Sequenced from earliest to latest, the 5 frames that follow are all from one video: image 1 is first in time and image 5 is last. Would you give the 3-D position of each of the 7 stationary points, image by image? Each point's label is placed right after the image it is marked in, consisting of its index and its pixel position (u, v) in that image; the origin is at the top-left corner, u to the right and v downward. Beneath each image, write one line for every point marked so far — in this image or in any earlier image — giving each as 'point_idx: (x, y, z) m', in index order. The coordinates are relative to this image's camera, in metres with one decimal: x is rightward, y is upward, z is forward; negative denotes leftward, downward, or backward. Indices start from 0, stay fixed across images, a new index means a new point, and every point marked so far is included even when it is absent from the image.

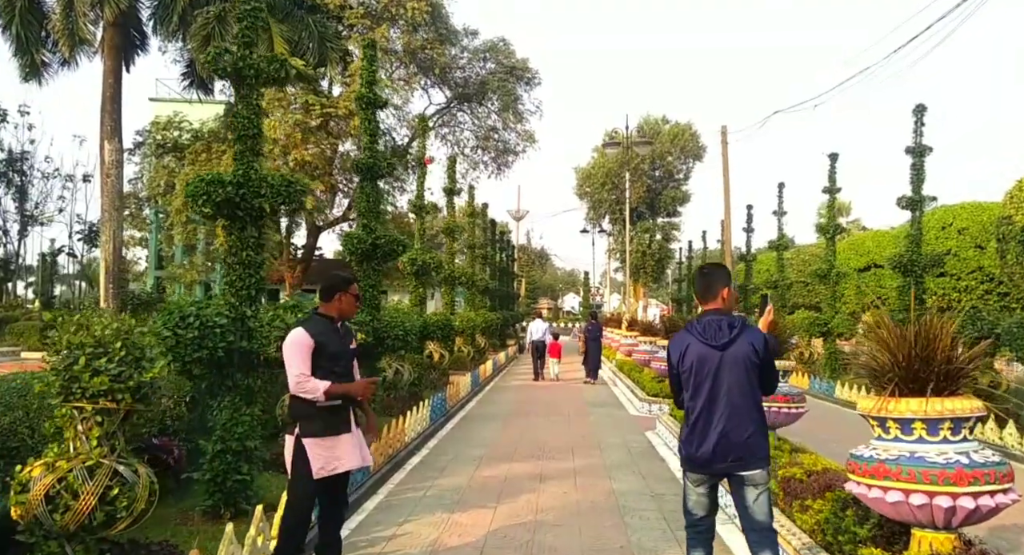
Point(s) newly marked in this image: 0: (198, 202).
0: (-2.5, +0.6, +6.0) m
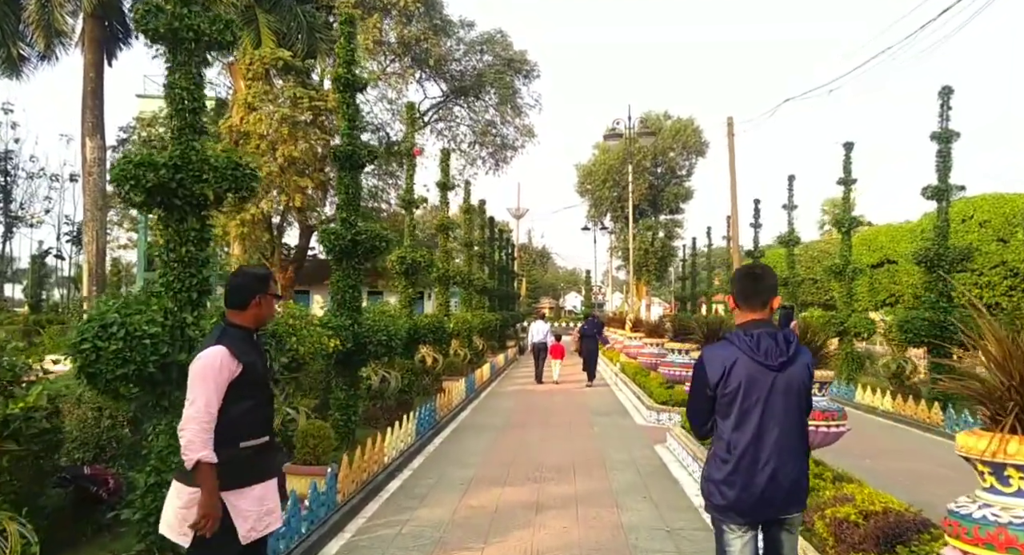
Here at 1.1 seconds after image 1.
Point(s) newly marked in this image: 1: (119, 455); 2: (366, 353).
0: (-2.6, +0.6, +5.1) m
1: (-3.1, -1.4, +6.0) m
2: (-1.8, -1.0, +9.5) m
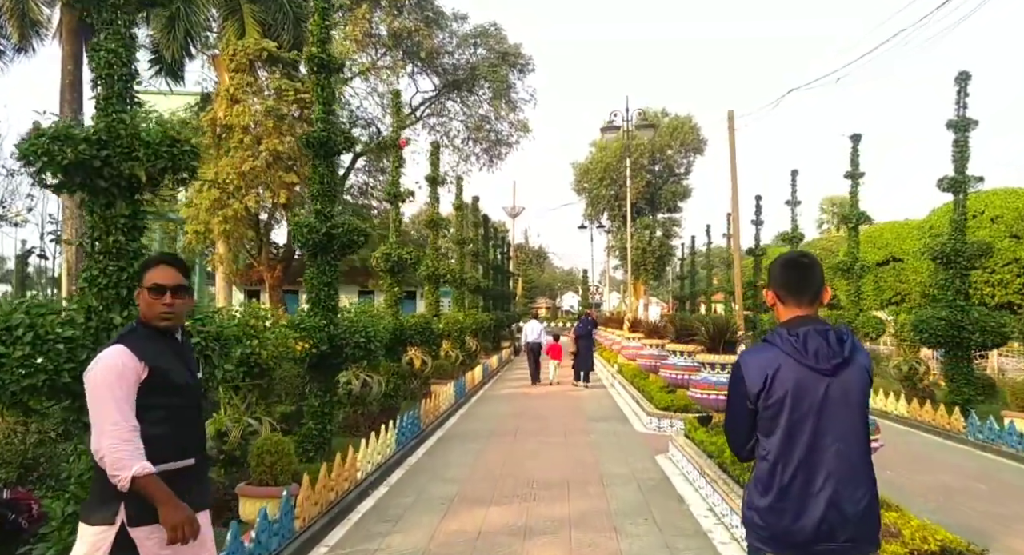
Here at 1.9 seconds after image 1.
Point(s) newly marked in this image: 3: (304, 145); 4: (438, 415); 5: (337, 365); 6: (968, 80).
0: (-2.7, +0.6, +4.3) m
1: (-3.2, -1.4, +5.3) m
2: (-2.0, -0.9, +8.8) m
3: (-2.4, +1.6, +8.9) m
4: (-1.1, -2.0, +11.2) m
5: (-2.0, -1.0, +8.8) m
6: (+7.1, +3.1, +11.9) m
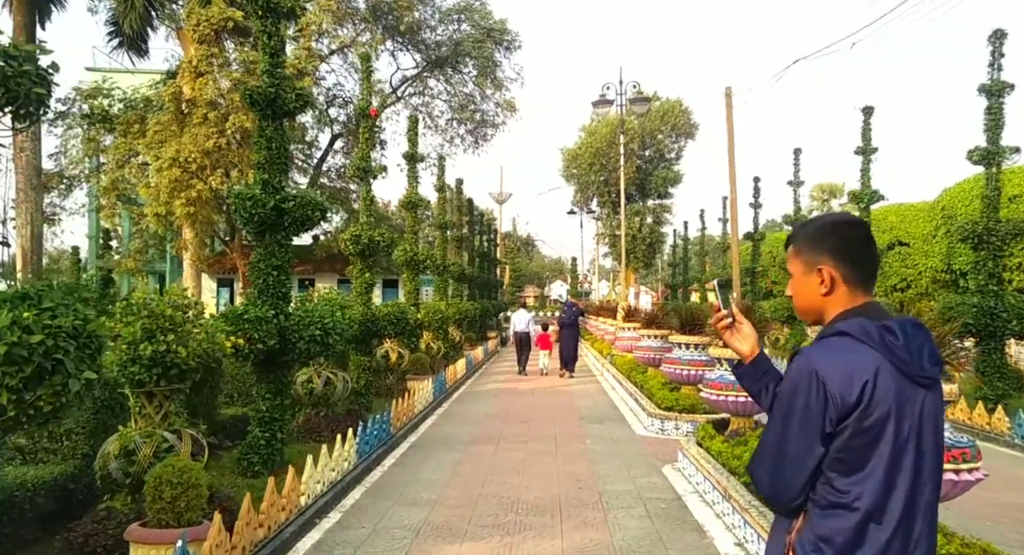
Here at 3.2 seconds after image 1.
0: (-2.8, +0.7, +3.0) m
1: (-3.4, -1.3, +4.0) m
2: (-2.1, -0.7, +7.5) m
3: (-2.6, +1.7, +7.6) m
4: (-1.3, -1.8, +10.0) m
5: (-2.2, -0.8, +7.5) m
6: (+6.9, +3.3, +10.7) m
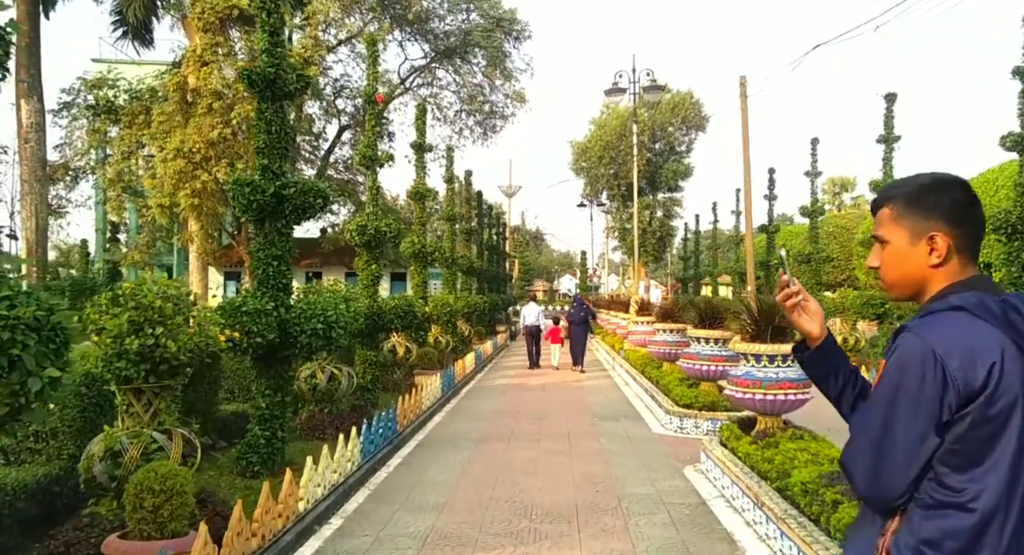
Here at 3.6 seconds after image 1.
0: (-2.7, +0.8, +2.6) m
1: (-3.3, -1.2, +3.6) m
2: (-2.0, -0.7, +7.1) m
3: (-2.5, +1.8, +7.2) m
4: (-1.2, -1.7, +9.6) m
5: (-2.1, -0.7, +7.1) m
6: (+7.0, +3.4, +10.2) m
